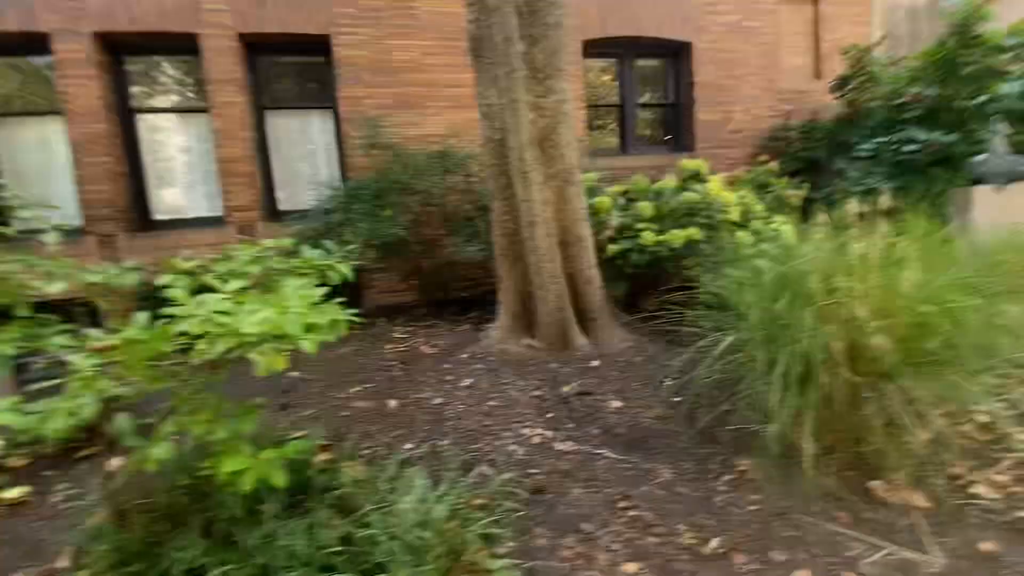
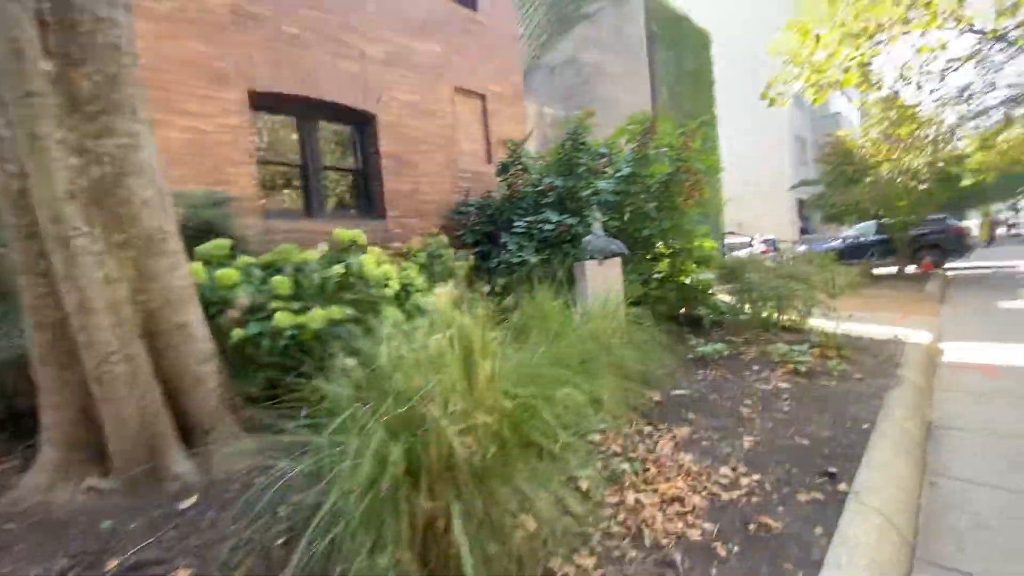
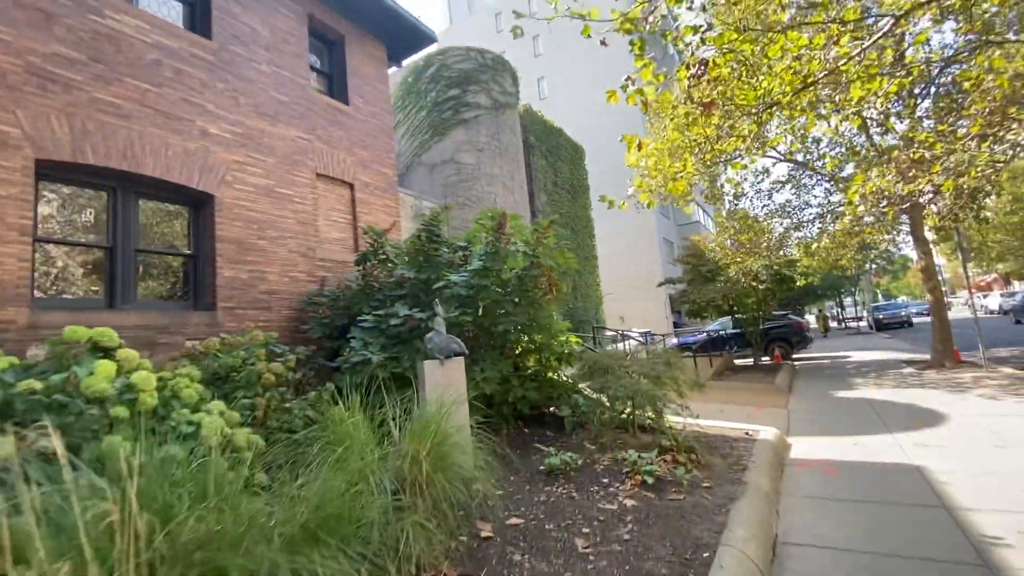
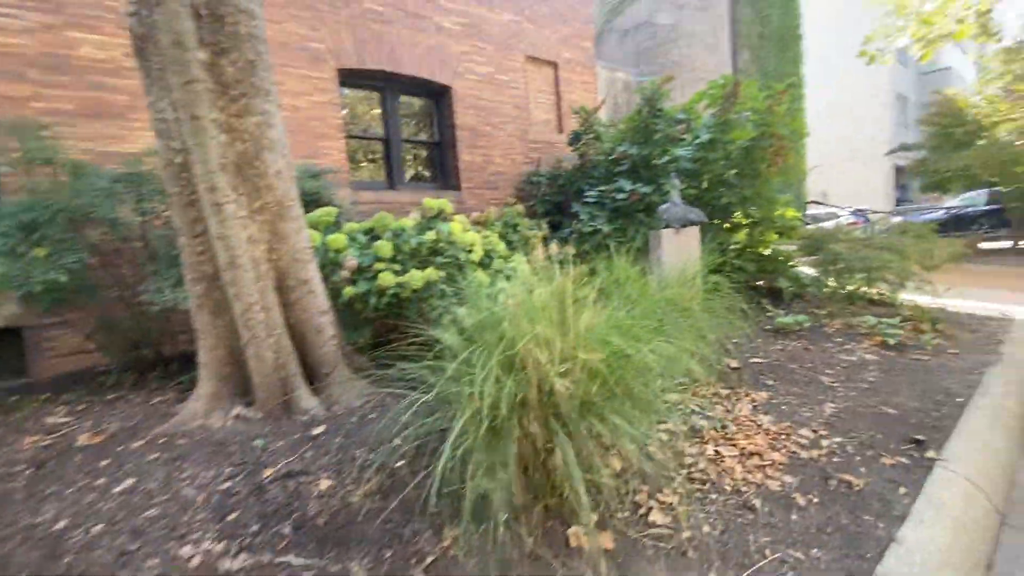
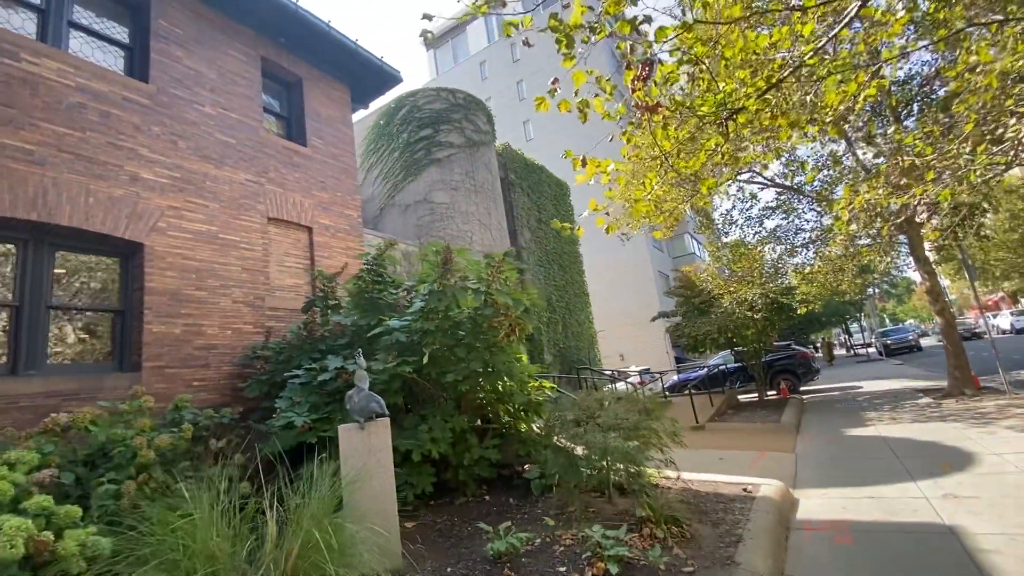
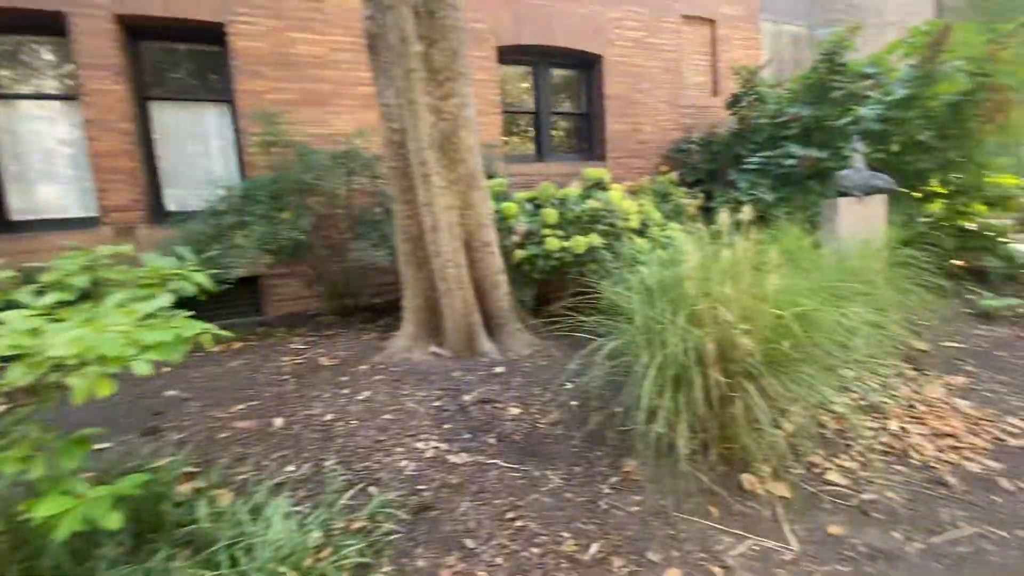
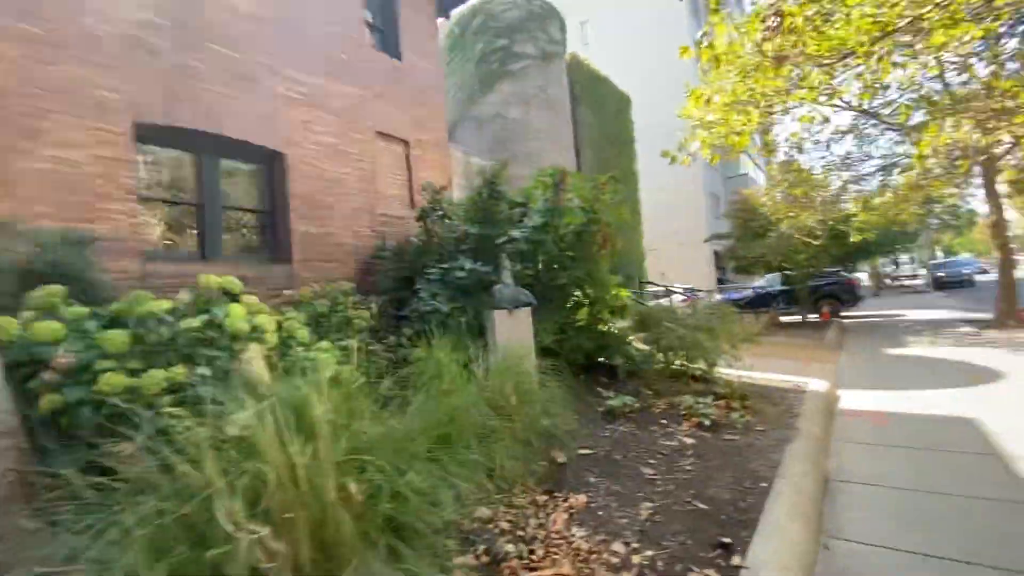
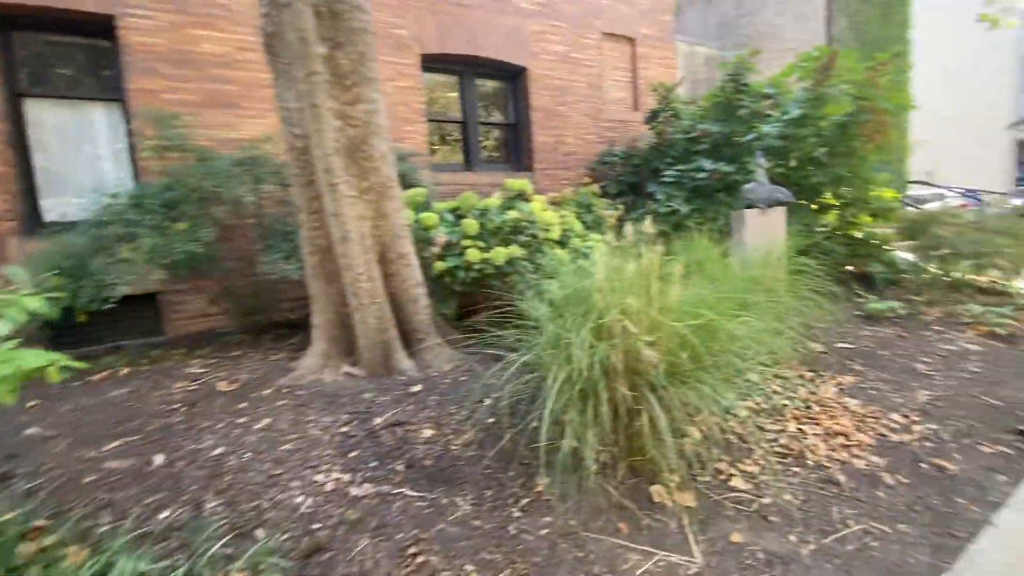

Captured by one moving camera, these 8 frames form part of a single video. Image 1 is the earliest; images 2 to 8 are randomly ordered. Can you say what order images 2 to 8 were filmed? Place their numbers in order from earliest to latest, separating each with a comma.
6, 8, 4, 2, 7, 3, 5
